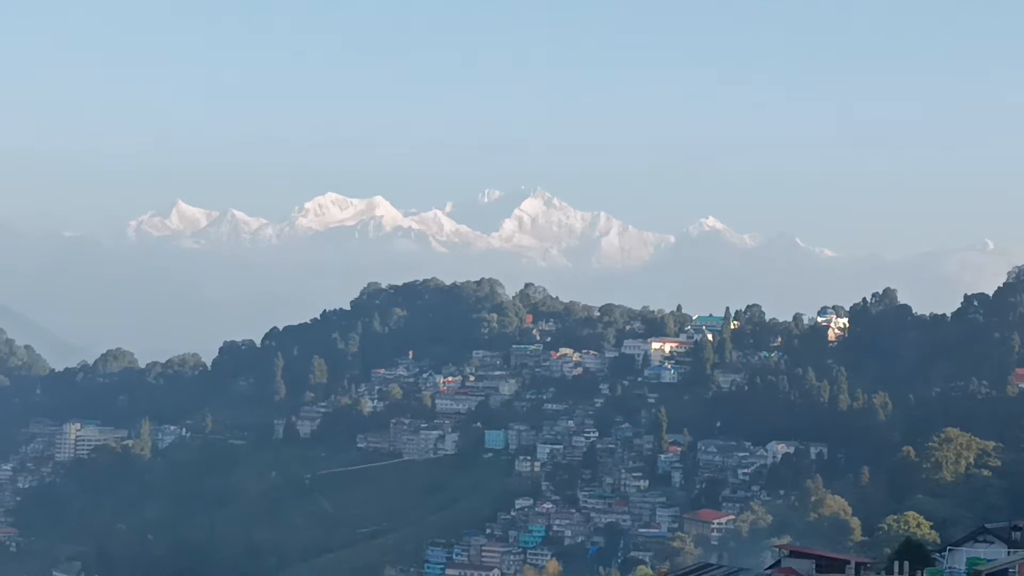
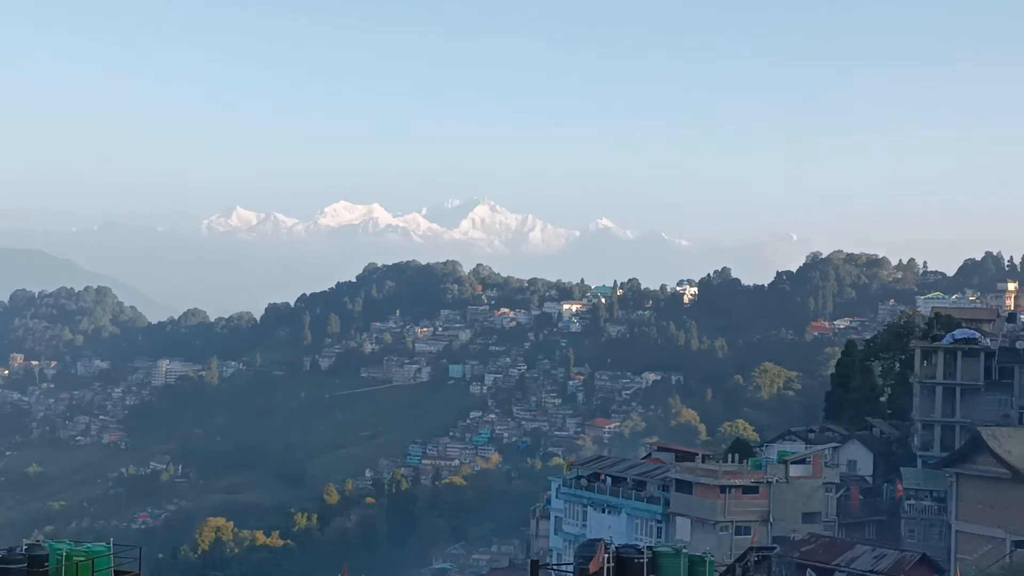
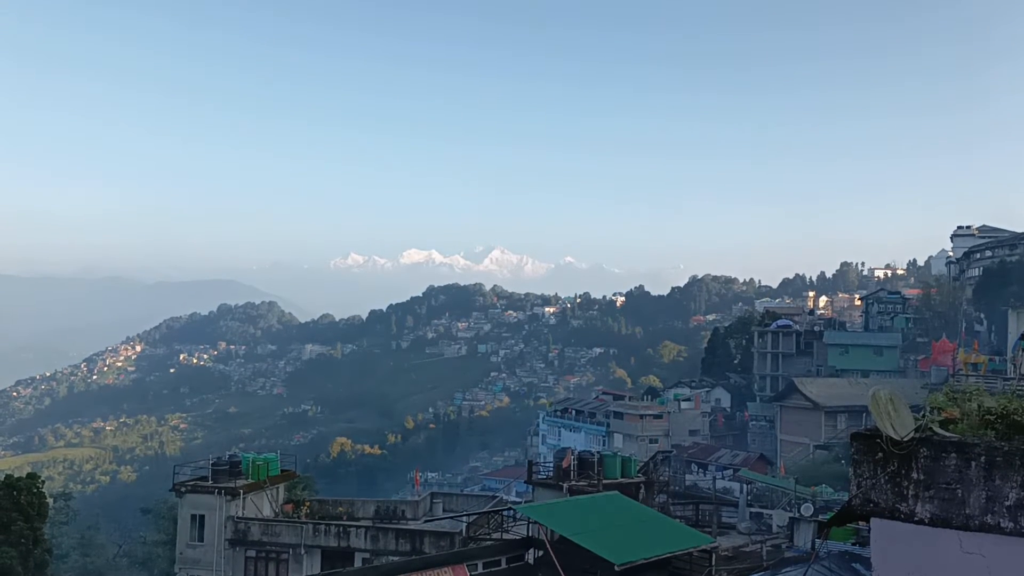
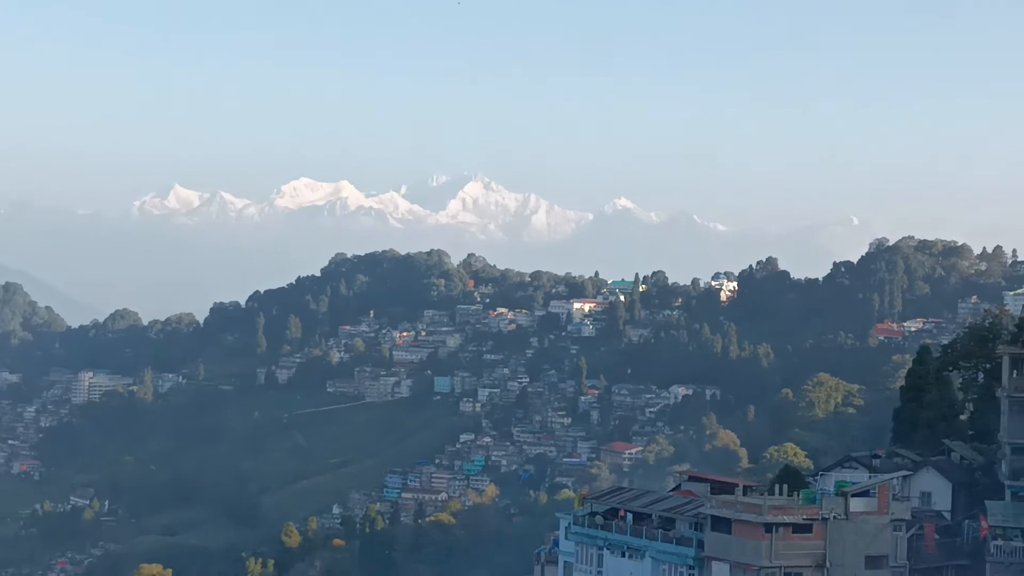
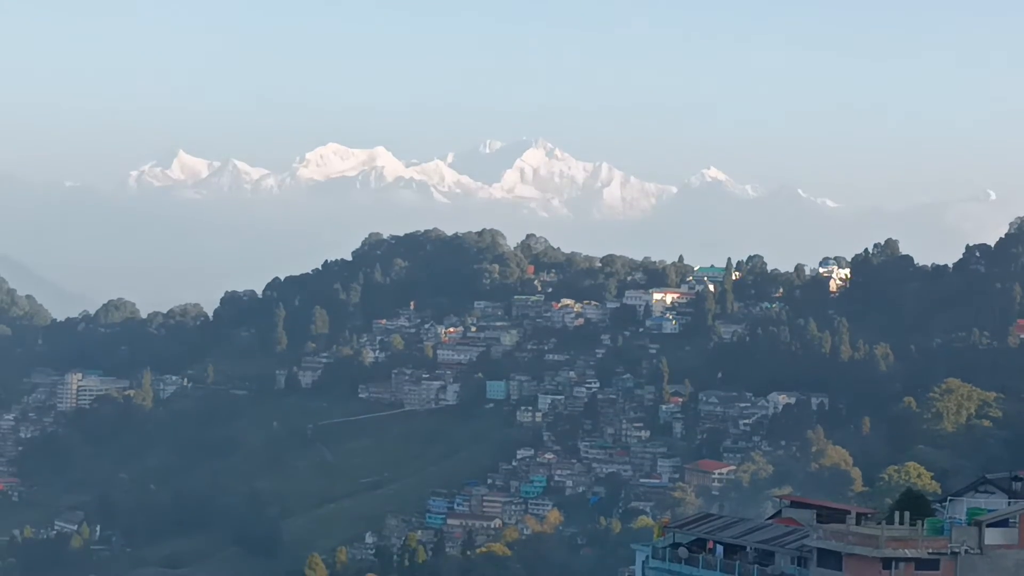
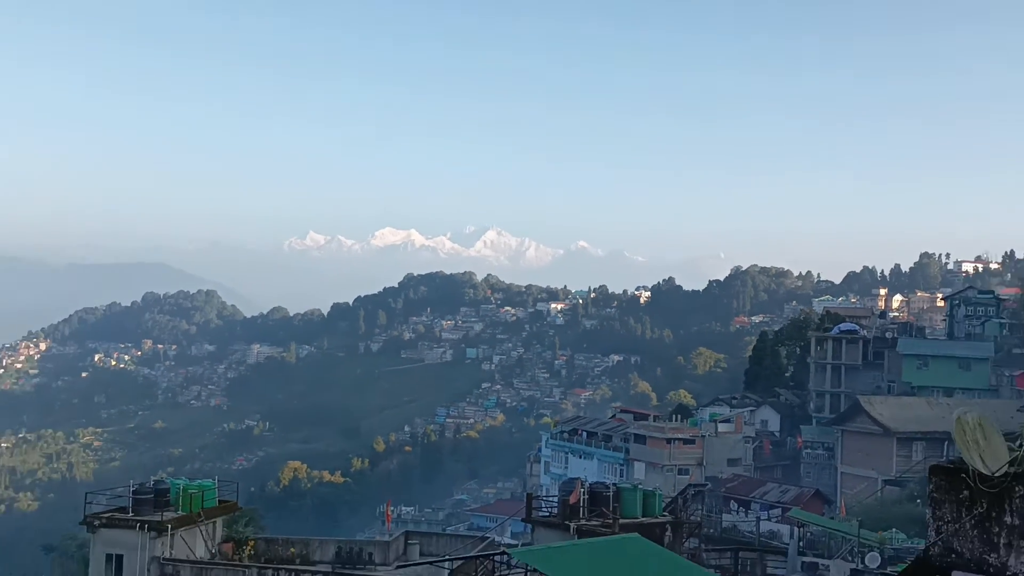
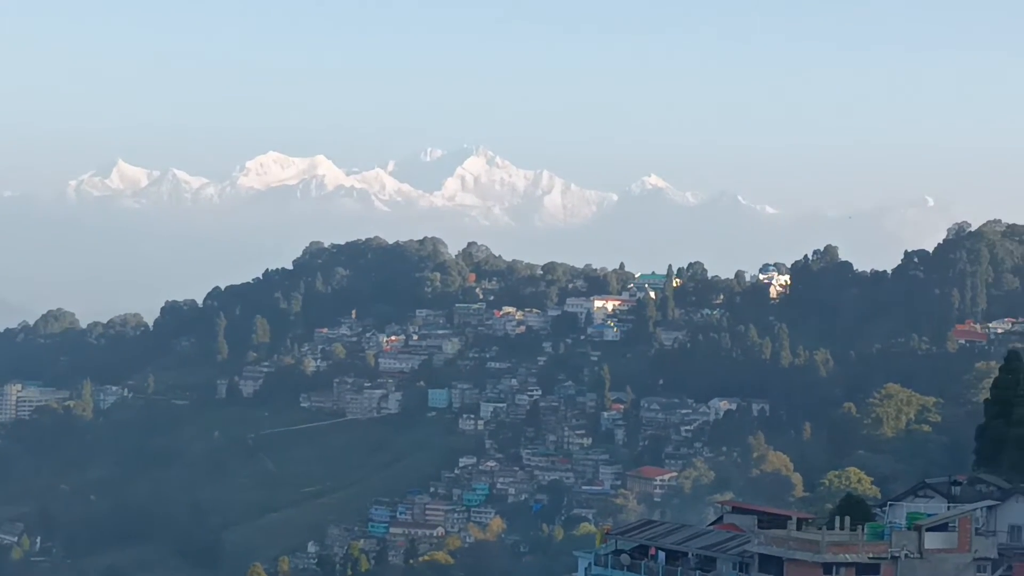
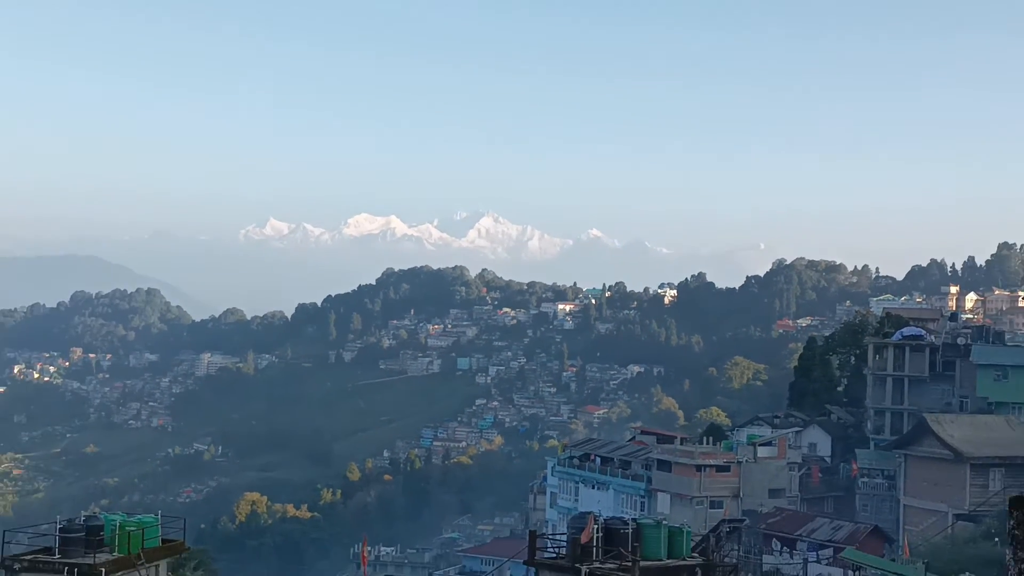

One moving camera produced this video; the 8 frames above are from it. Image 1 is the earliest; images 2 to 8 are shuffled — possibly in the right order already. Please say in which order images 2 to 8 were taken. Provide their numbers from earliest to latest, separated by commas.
5, 7, 4, 2, 8, 6, 3
